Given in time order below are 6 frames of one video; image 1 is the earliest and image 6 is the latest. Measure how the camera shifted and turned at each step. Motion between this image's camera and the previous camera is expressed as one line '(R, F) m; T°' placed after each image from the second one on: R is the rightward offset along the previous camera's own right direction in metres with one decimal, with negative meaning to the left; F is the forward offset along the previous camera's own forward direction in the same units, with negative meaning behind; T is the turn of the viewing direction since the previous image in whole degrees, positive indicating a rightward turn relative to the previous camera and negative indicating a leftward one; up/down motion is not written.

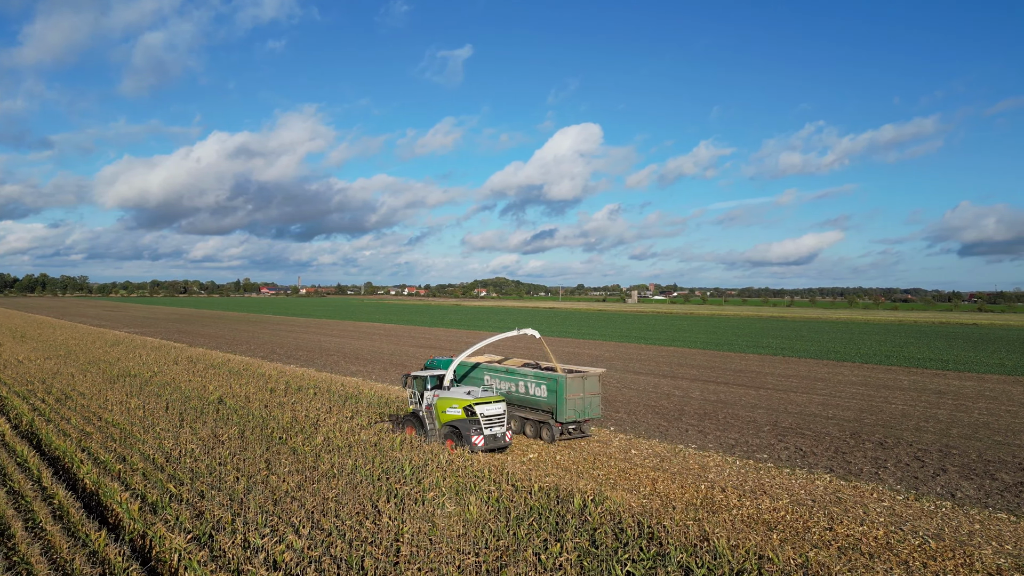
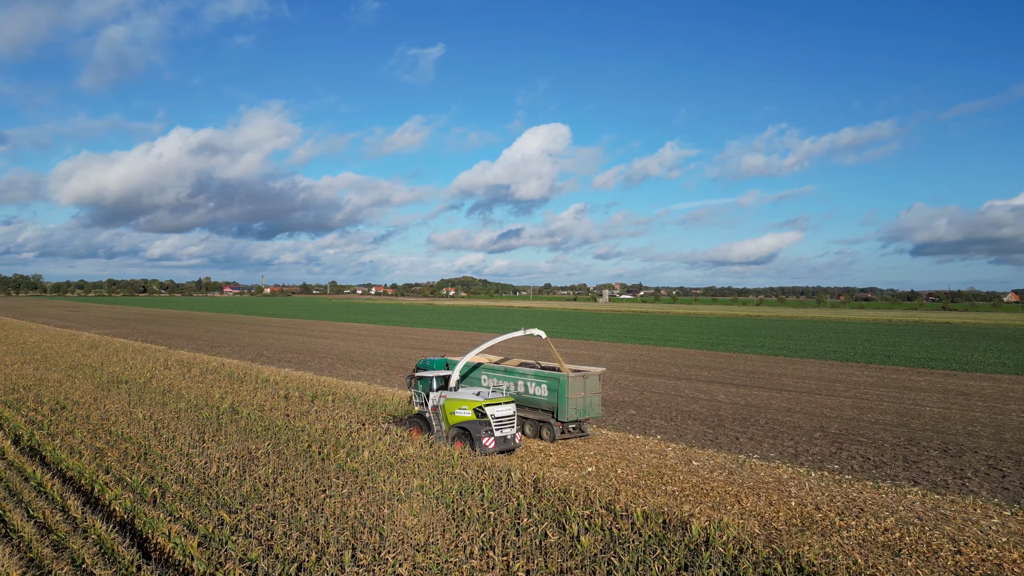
(-1.5, +0.9) m; +2°
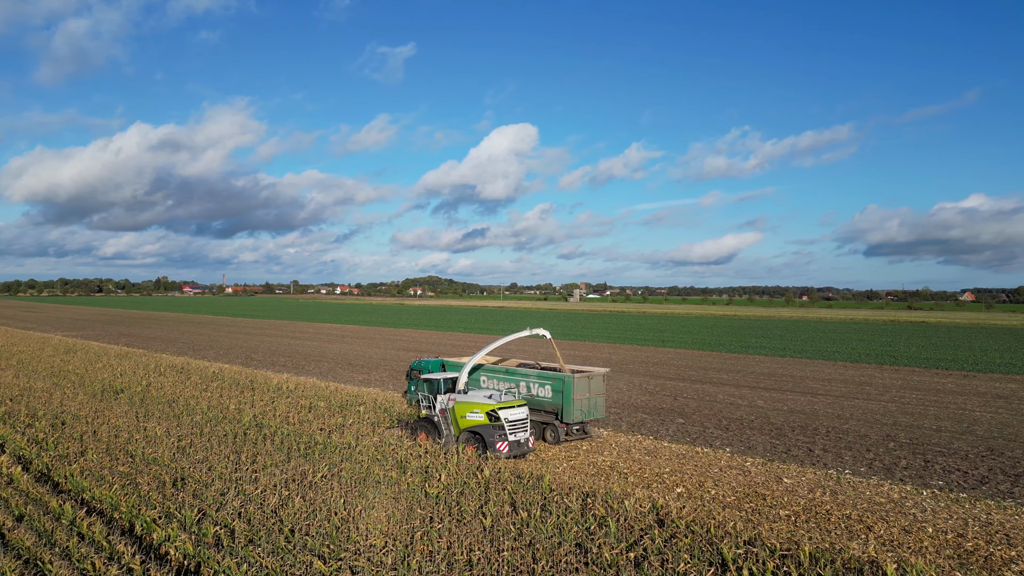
(-1.8, +1.2) m; +2°
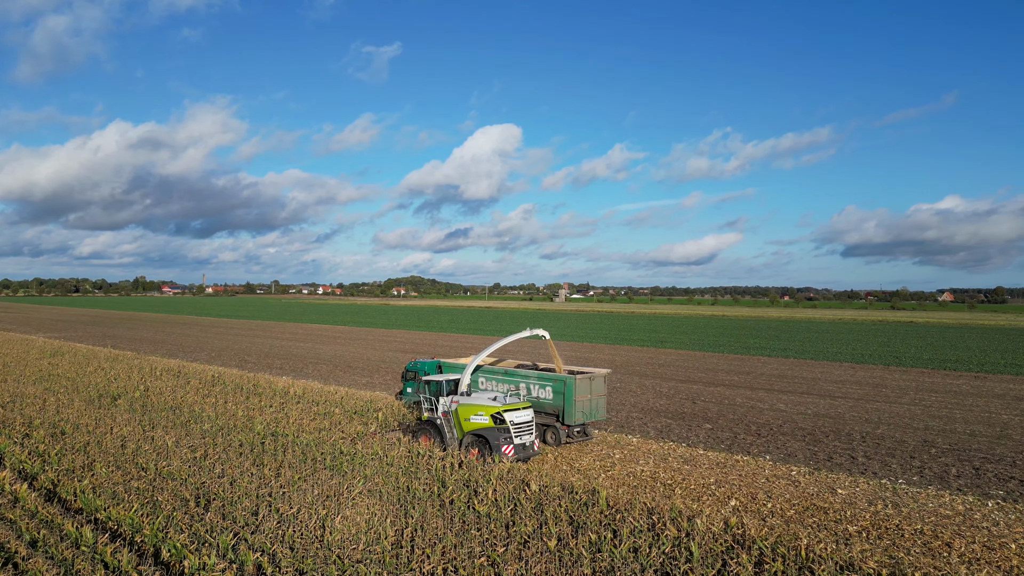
(-0.9, +0.6) m; +1°
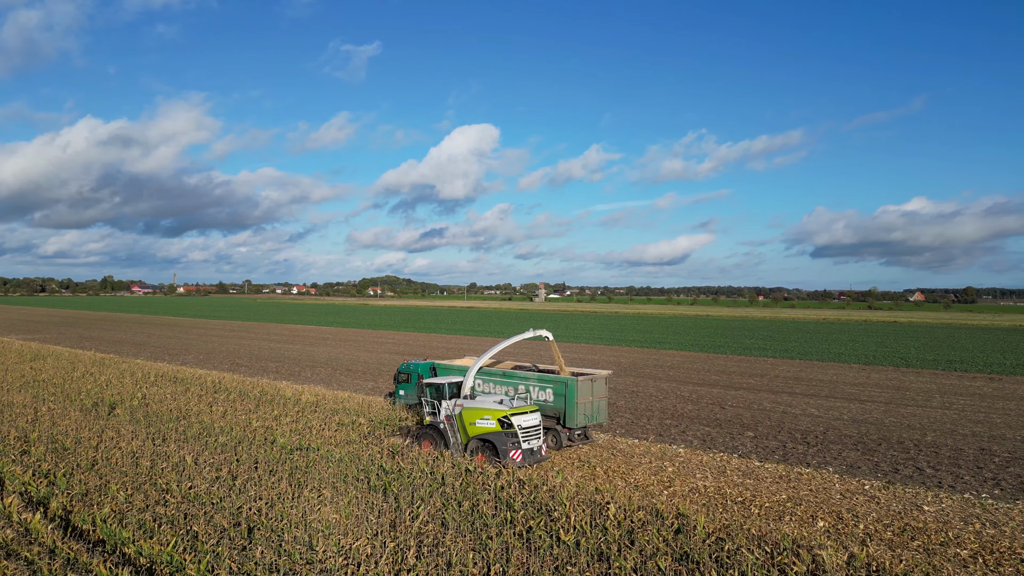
(-1.3, +0.9) m; +2°
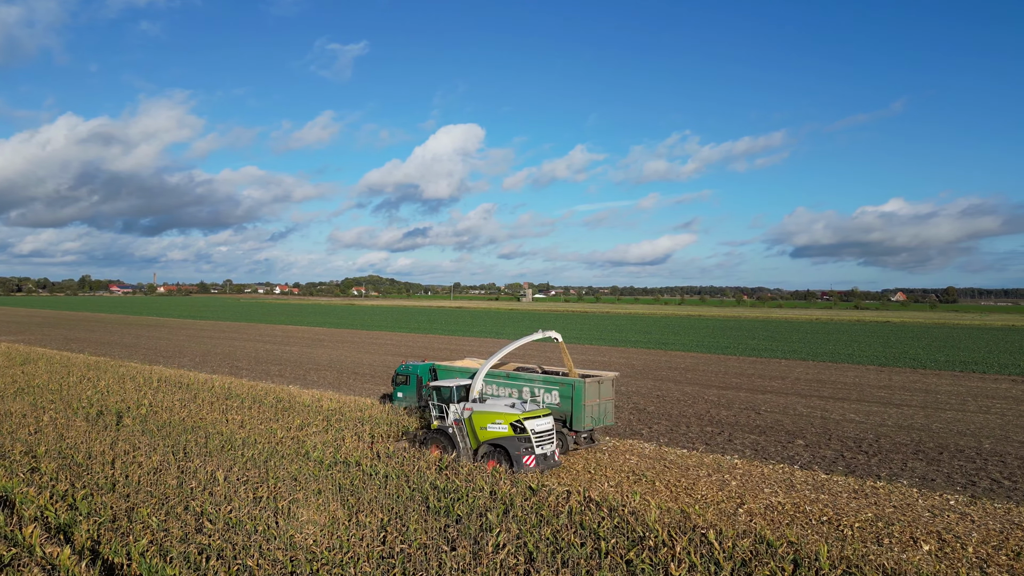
(-1.2, +0.9) m; +1°
